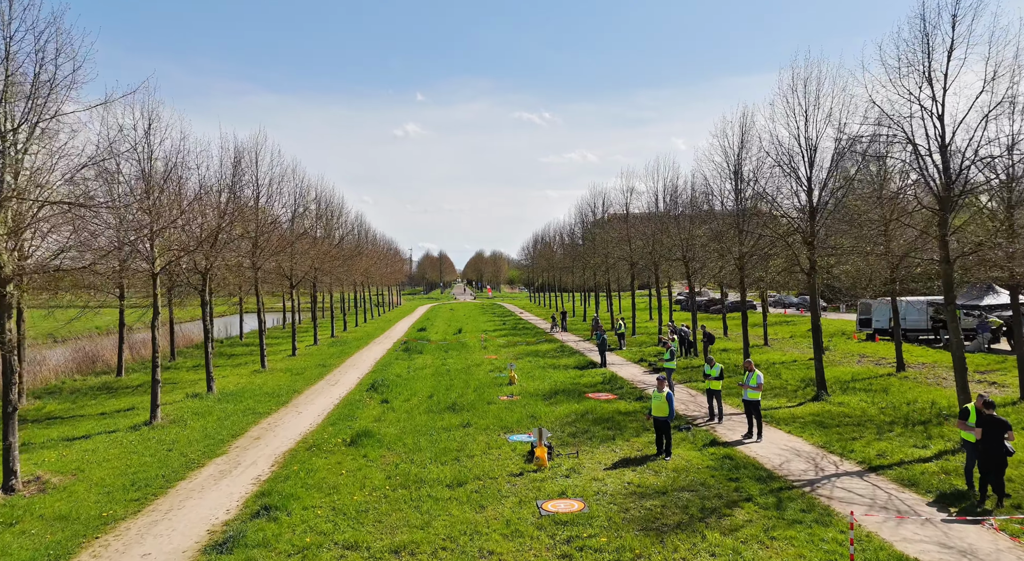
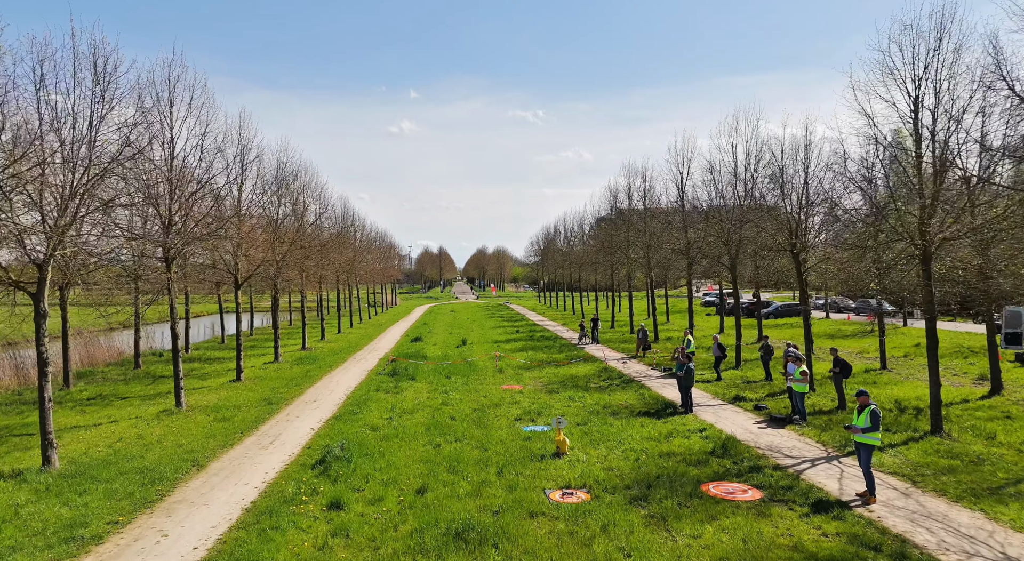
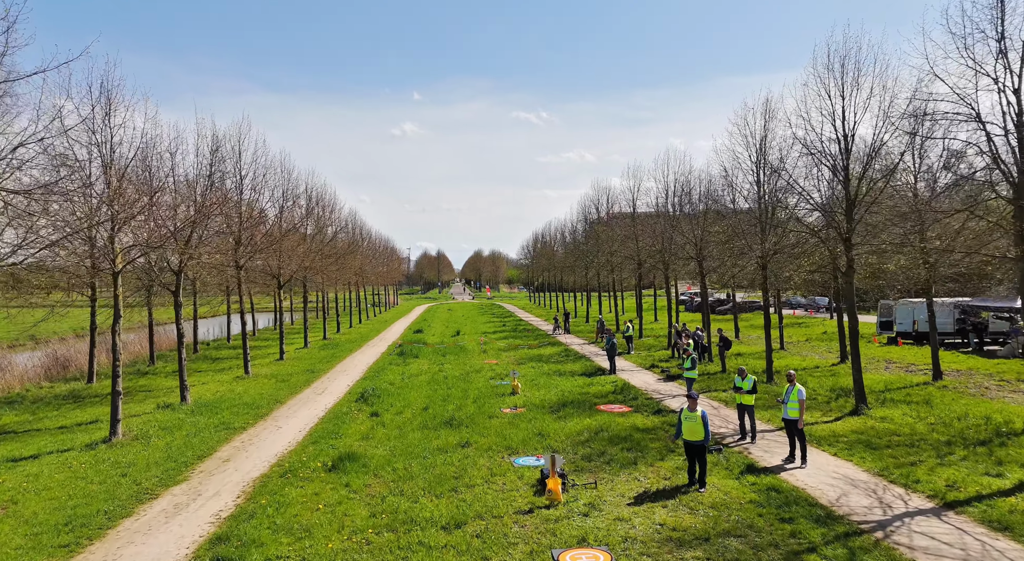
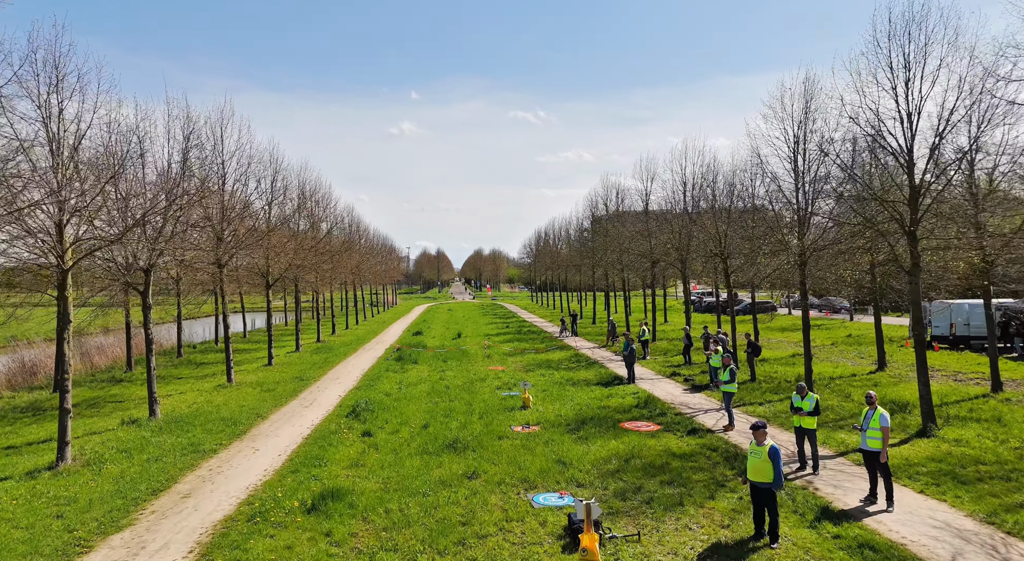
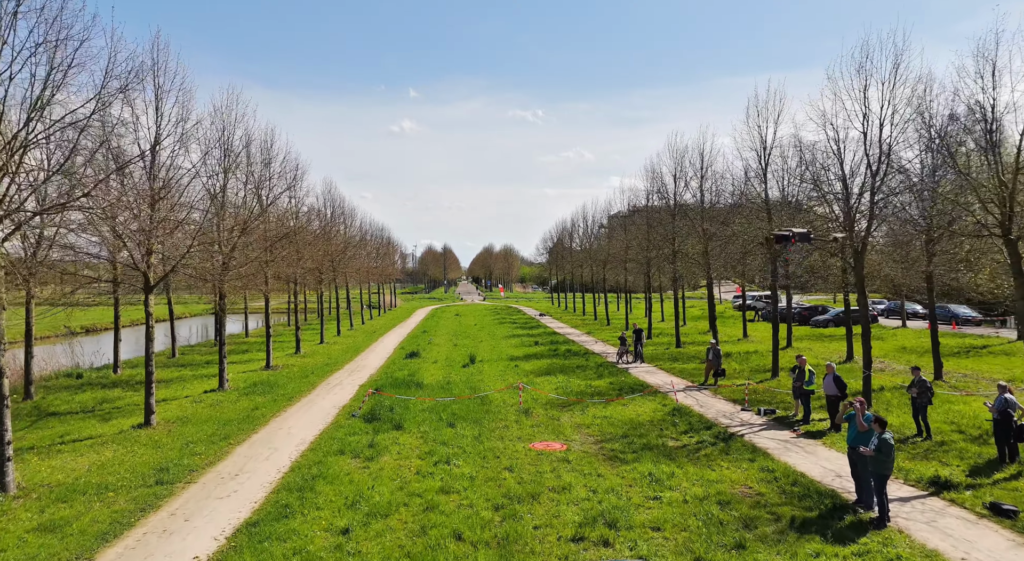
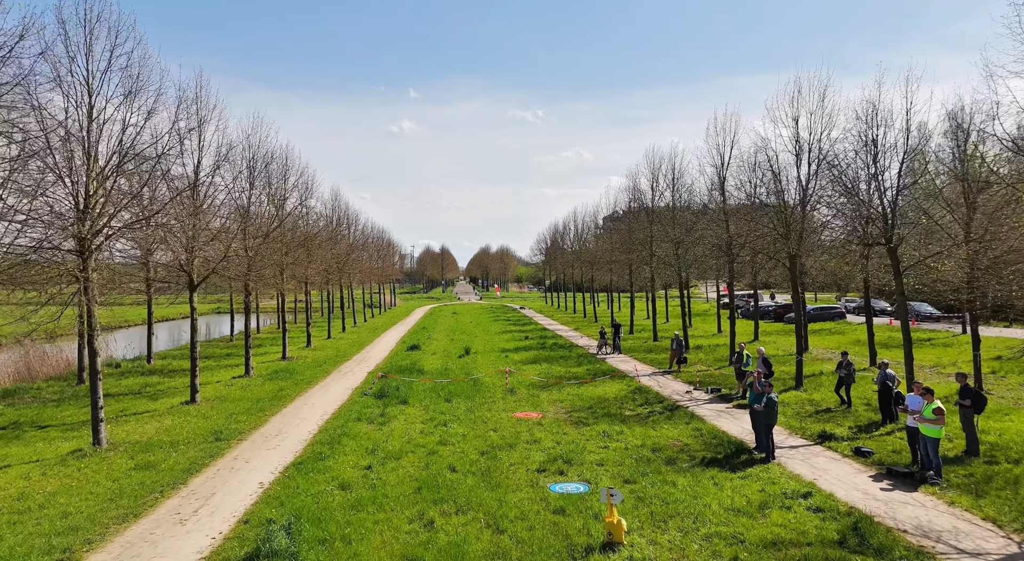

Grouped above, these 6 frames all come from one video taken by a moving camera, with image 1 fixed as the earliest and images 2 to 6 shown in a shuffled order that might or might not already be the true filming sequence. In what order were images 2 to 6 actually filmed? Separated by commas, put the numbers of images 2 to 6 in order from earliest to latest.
3, 4, 2, 6, 5
